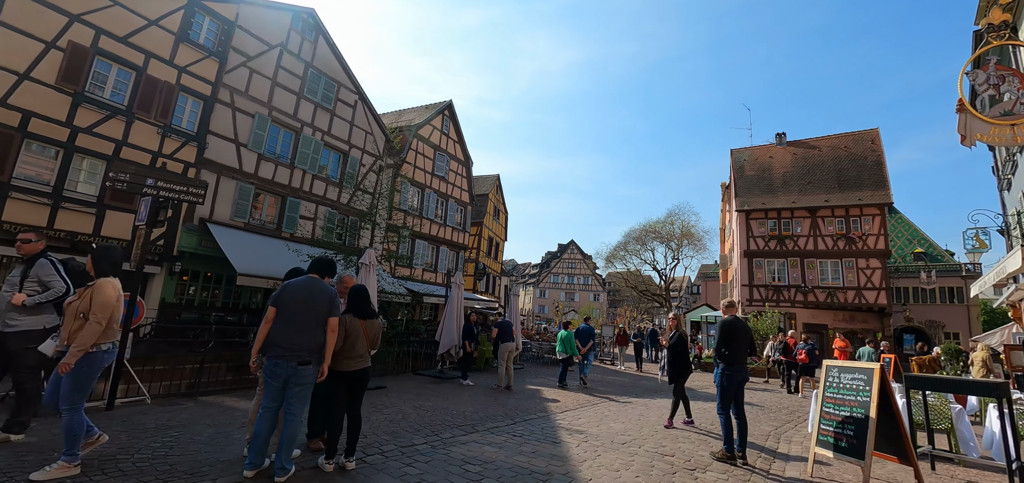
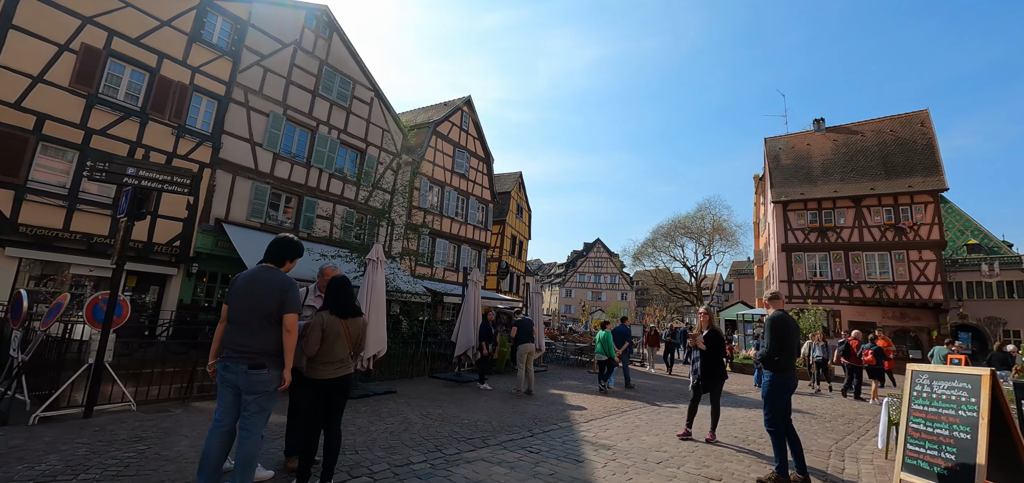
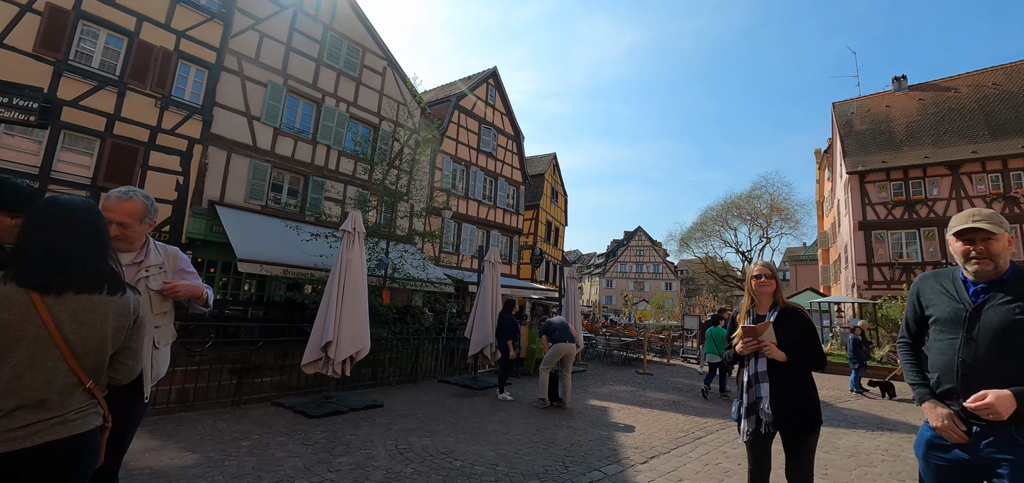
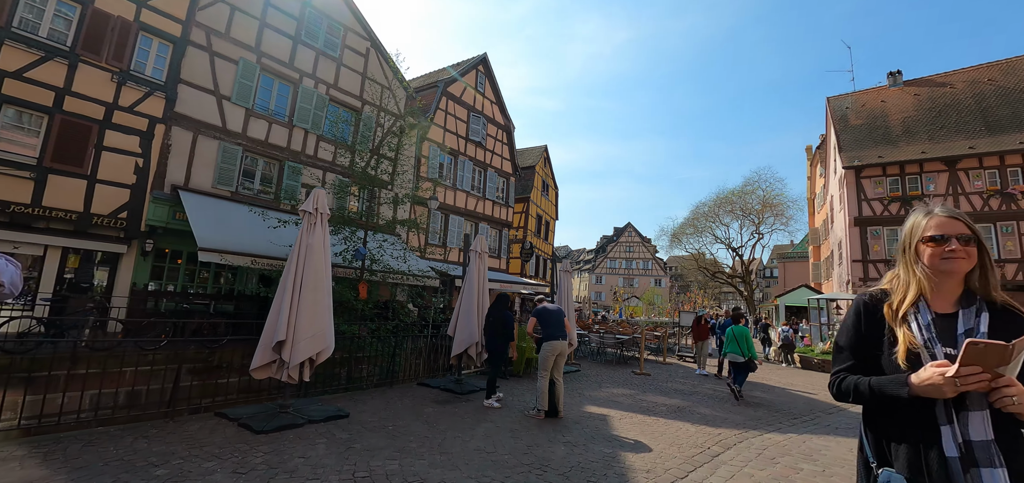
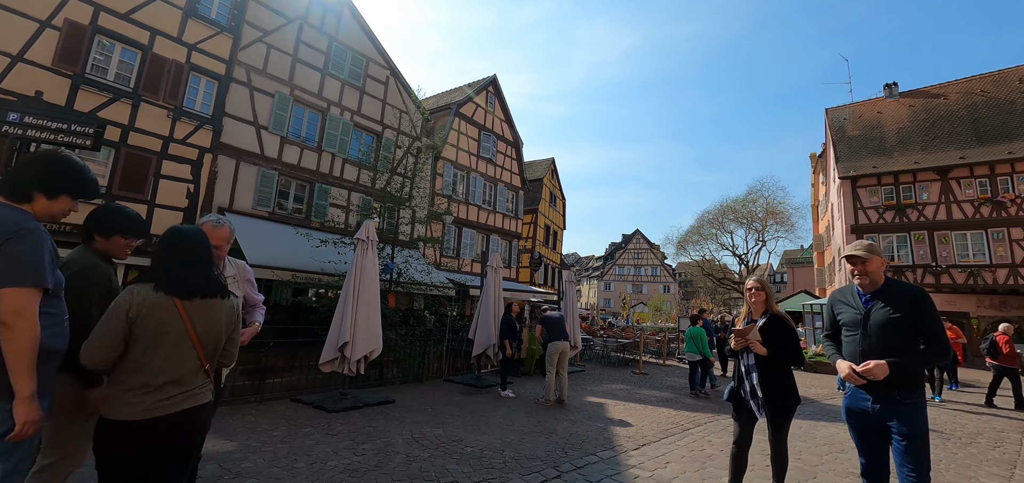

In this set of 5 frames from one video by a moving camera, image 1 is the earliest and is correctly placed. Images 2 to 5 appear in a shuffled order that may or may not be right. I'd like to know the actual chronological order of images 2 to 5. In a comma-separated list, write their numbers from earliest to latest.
2, 5, 3, 4
